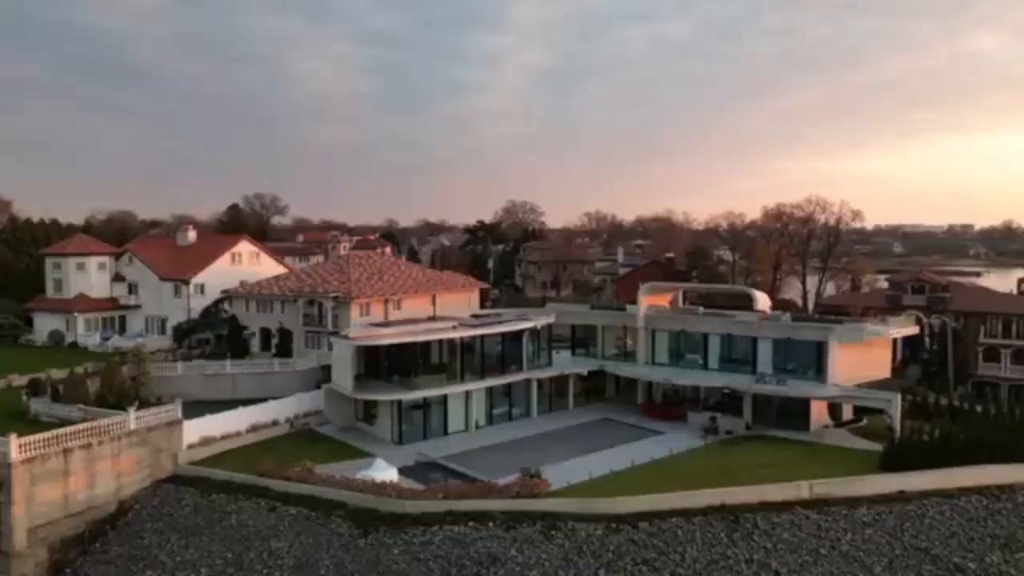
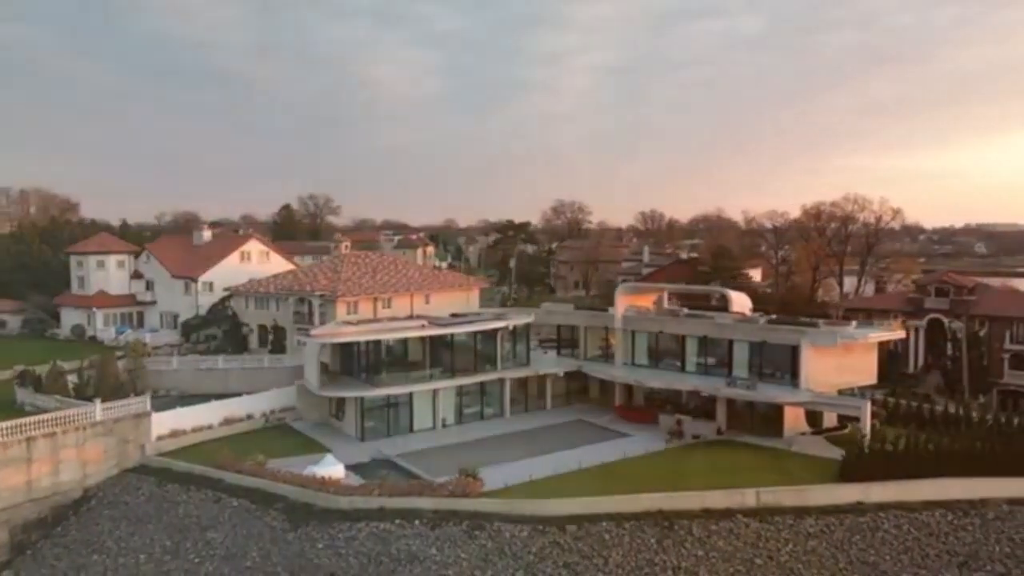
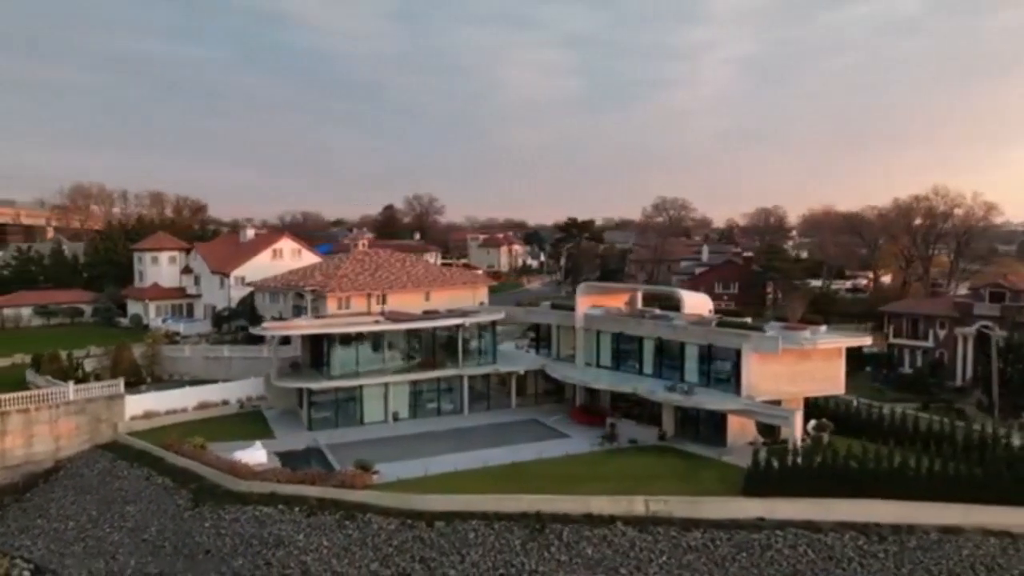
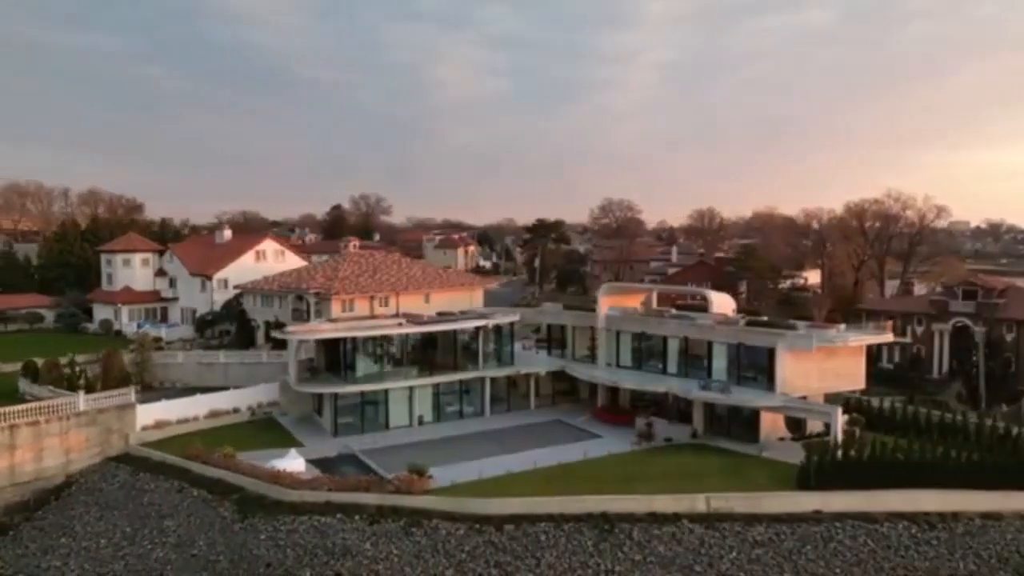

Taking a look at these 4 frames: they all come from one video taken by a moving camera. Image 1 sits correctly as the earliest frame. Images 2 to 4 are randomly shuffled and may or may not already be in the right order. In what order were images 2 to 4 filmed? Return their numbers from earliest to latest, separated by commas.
2, 4, 3
